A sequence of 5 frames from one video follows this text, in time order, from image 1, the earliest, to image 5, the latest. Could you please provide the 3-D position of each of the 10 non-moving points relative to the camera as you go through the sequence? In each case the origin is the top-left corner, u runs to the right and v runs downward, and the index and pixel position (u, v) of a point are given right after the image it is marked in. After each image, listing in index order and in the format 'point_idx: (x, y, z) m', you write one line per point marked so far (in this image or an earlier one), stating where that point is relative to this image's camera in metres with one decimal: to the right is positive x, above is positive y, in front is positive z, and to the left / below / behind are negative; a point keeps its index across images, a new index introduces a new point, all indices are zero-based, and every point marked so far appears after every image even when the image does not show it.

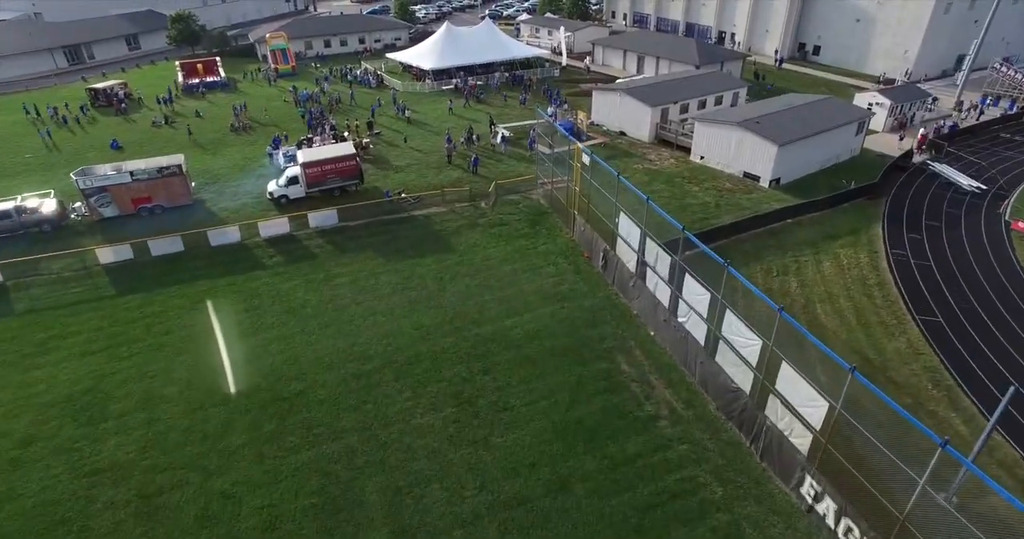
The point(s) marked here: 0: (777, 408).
0: (+7.0, -3.7, +15.8) m
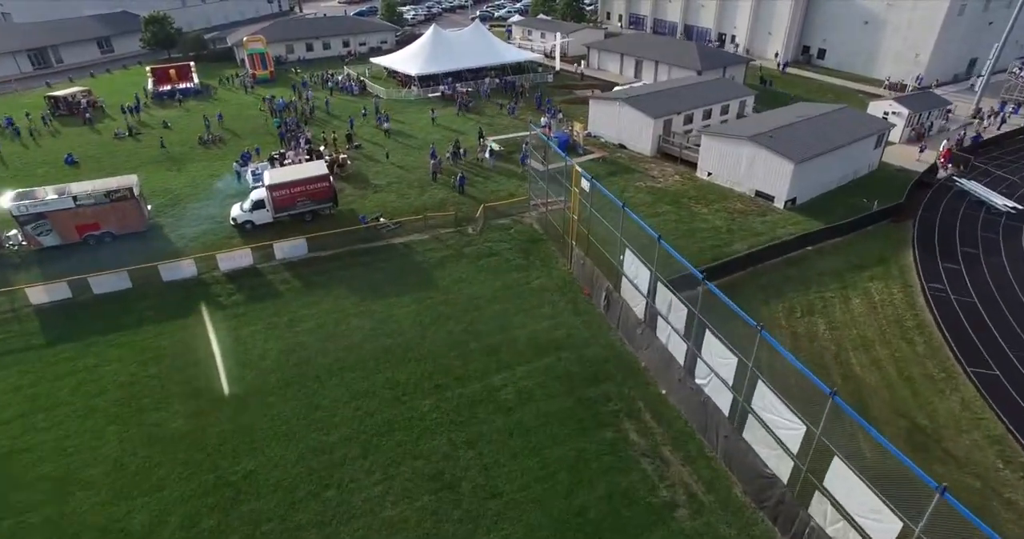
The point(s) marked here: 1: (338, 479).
0: (+6.7, -5.1, +12.9) m
1: (-4.6, -5.5, +15.7) m
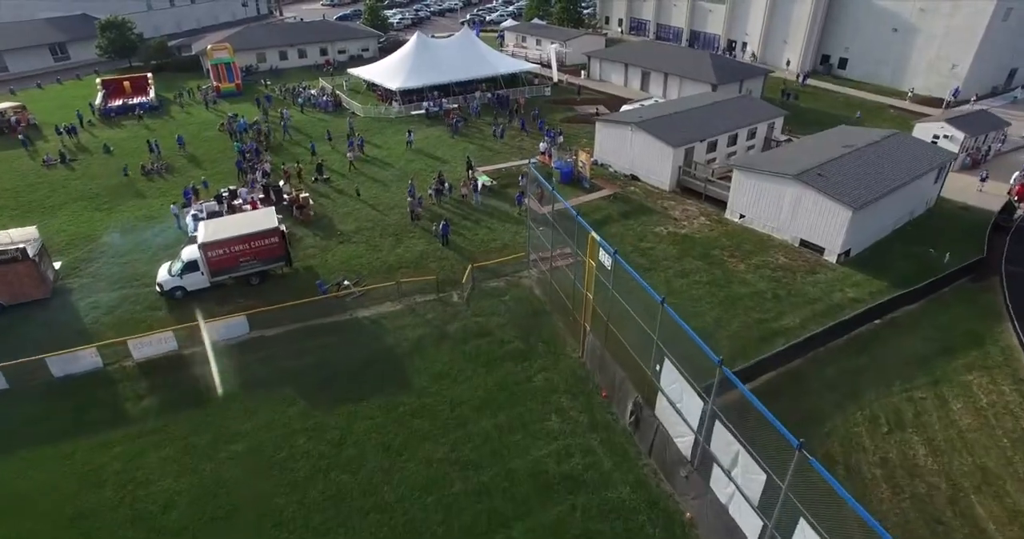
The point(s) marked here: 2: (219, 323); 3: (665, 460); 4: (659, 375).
0: (+6.7, -7.9, +7.6) m
1: (-4.6, -8.3, +10.2) m
2: (-9.7, -1.8, +19.7) m
3: (+3.8, -4.7, +15.0) m
4: (+3.7, -2.6, +15.1) m
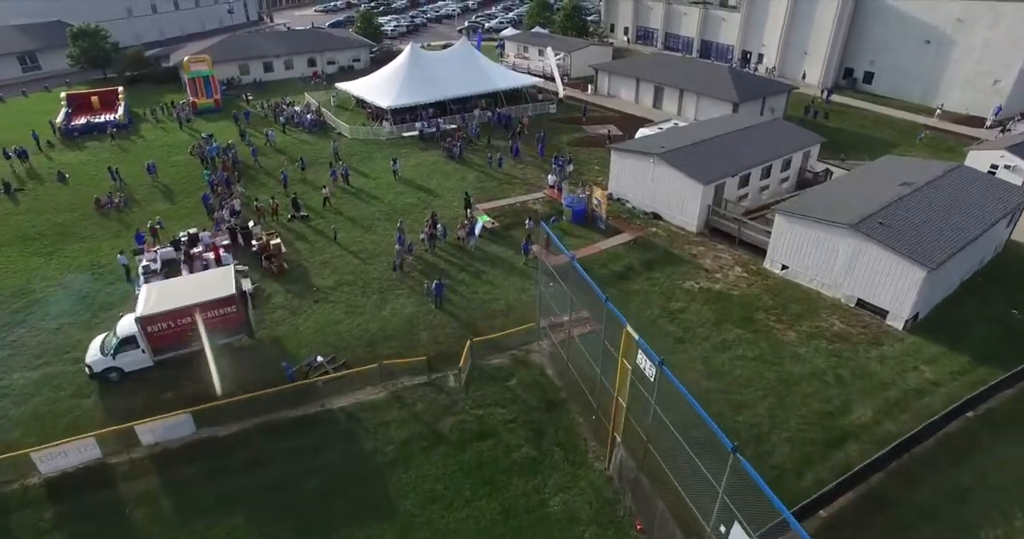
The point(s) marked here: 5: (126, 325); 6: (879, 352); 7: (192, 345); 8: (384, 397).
0: (+7.0, -10.2, +3.7) m
1: (-4.3, -10.6, +6.3) m
2: (-9.4, -4.1, +15.7) m
3: (+4.1, -7.0, +11.1) m
4: (+3.9, -4.9, +11.2) m
5: (-11.6, -1.7, +18.1) m
6: (+12.0, -2.7, +19.5) m
7: (-9.9, -2.4, +18.5) m
8: (-3.8, -3.7, +17.7) m
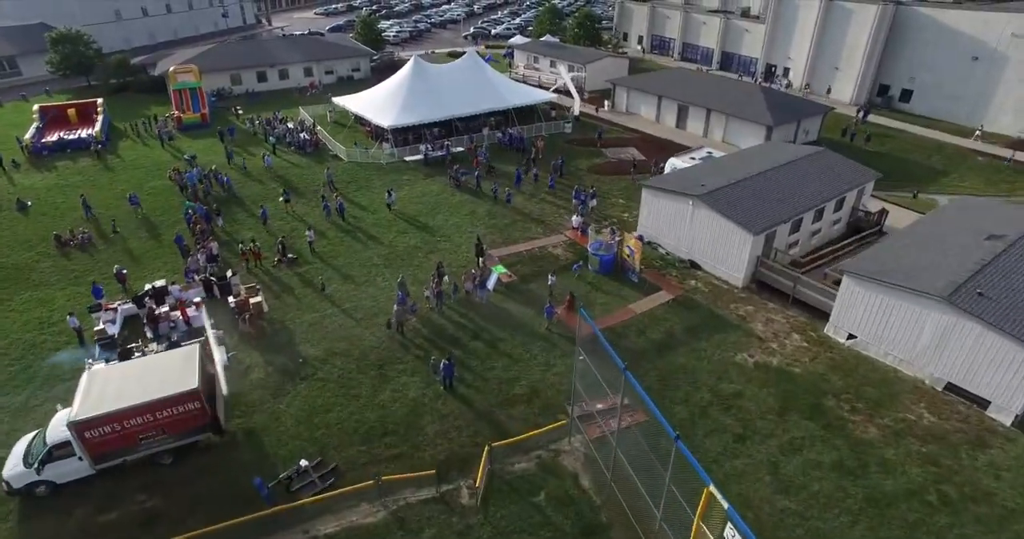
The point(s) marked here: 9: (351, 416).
0: (+7.7, -12.5, +0.2) m
1: (-3.7, -12.8, +2.8) m
2: (-8.8, -6.2, +12.2) m
3: (+4.7, -9.3, +7.6) m
4: (+4.6, -7.1, +7.7) m
5: (-10.9, -3.8, +14.6) m
6: (+12.7, -5.0, +16.0) m
7: (-9.2, -4.5, +15.0) m
8: (-3.1, -5.9, +14.2) m
9: (-4.6, -4.1, +16.9) m
